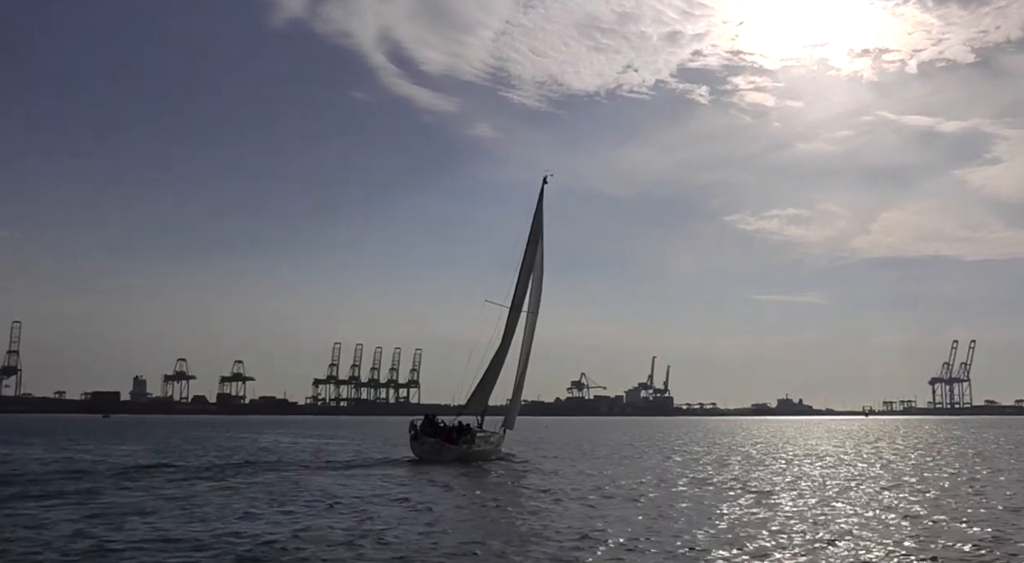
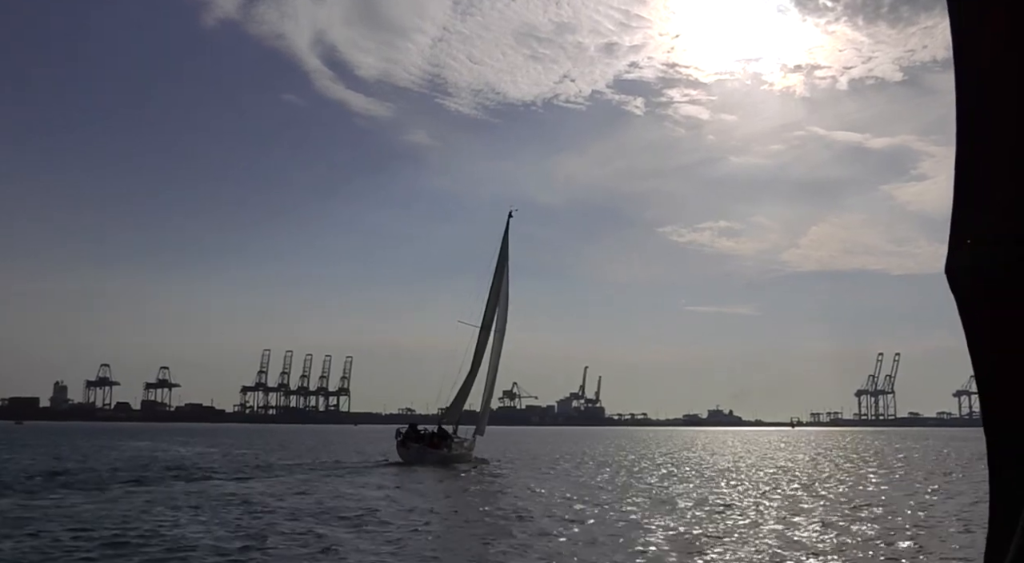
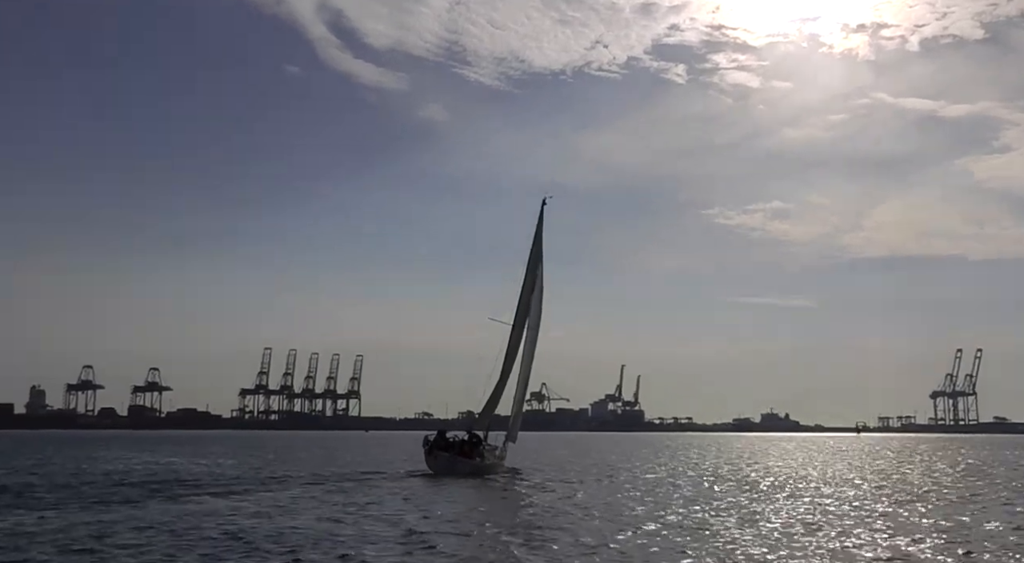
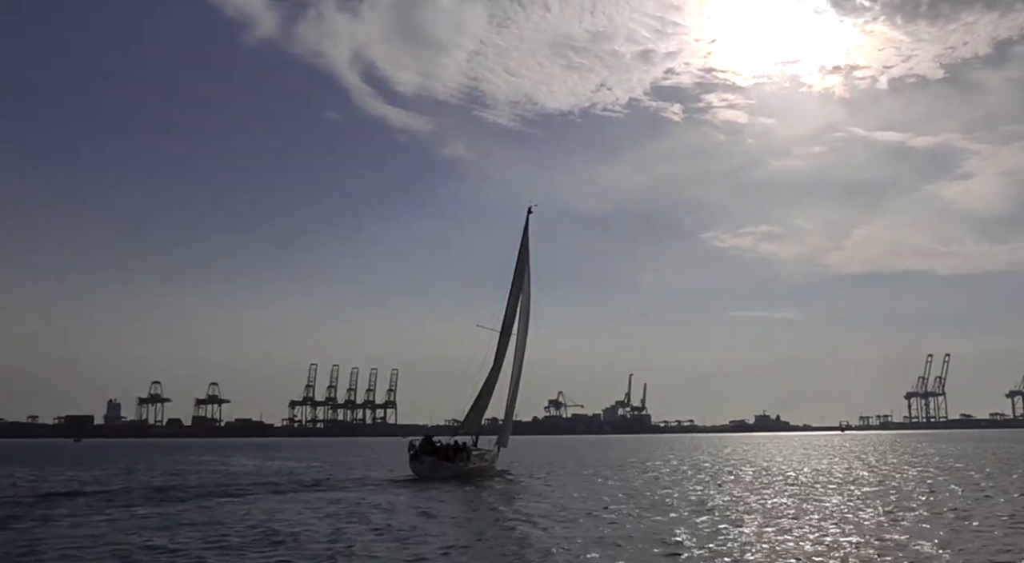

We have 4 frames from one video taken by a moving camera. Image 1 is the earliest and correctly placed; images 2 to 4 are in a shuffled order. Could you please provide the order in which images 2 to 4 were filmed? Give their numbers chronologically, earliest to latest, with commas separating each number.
4, 2, 3
